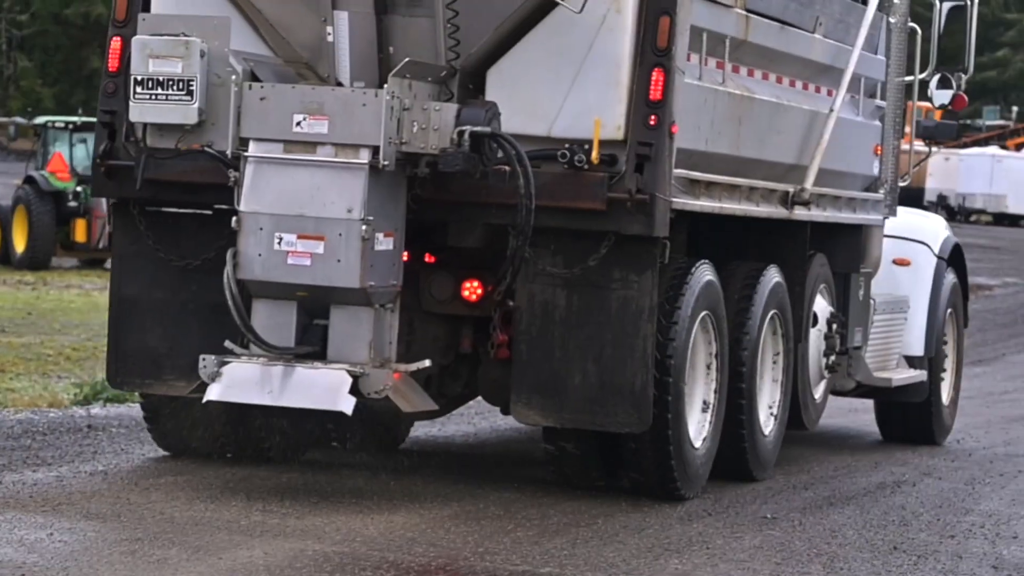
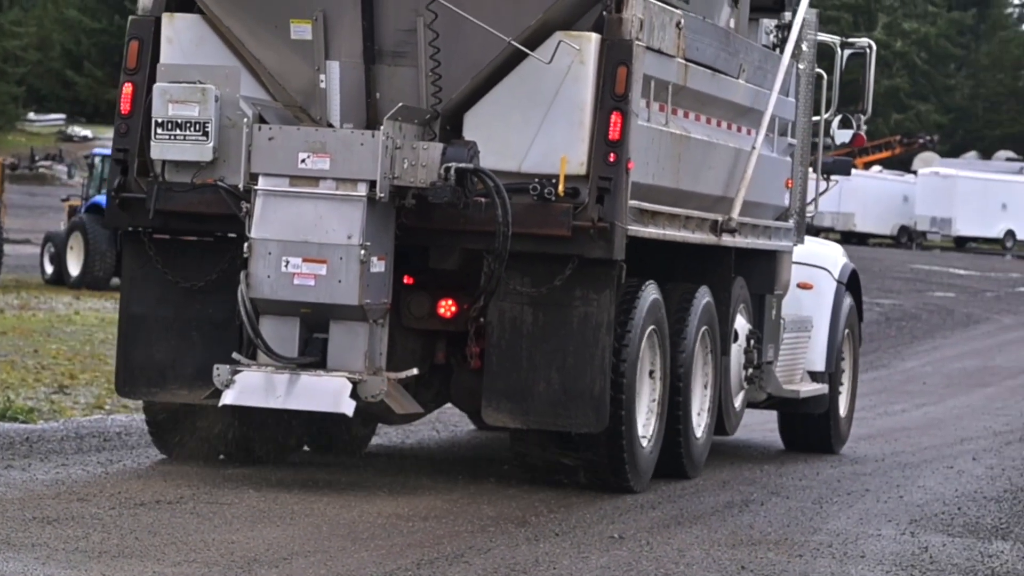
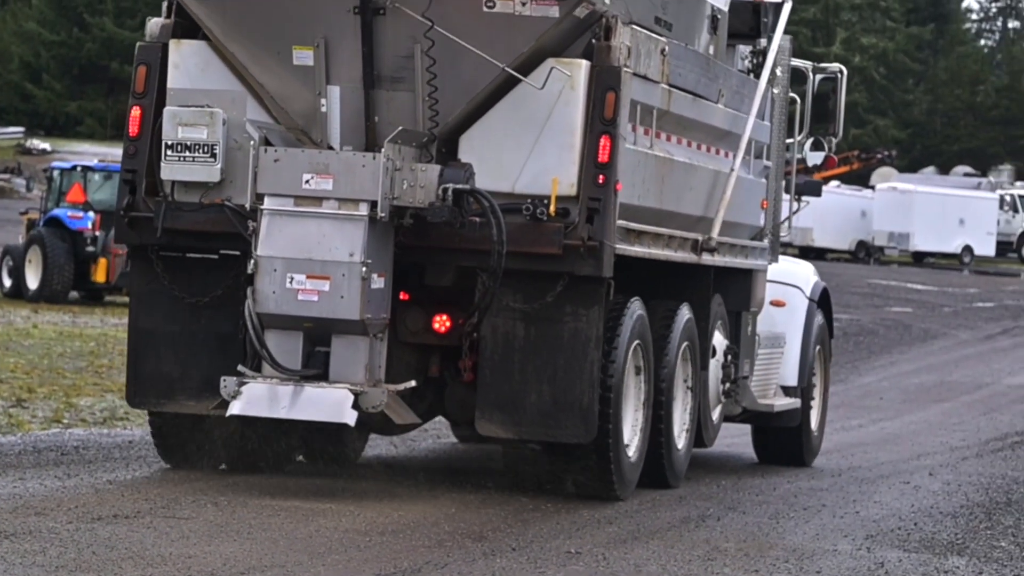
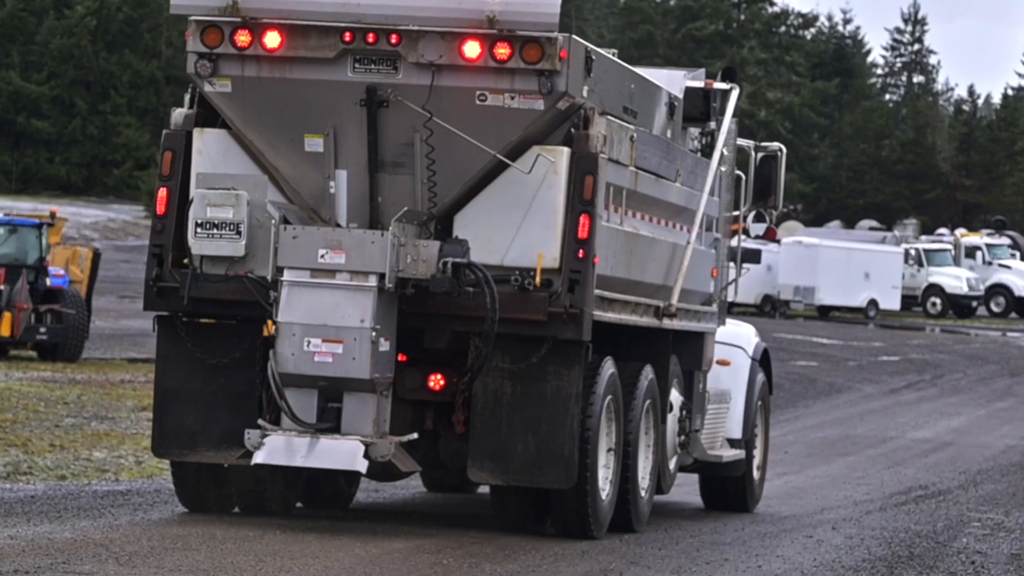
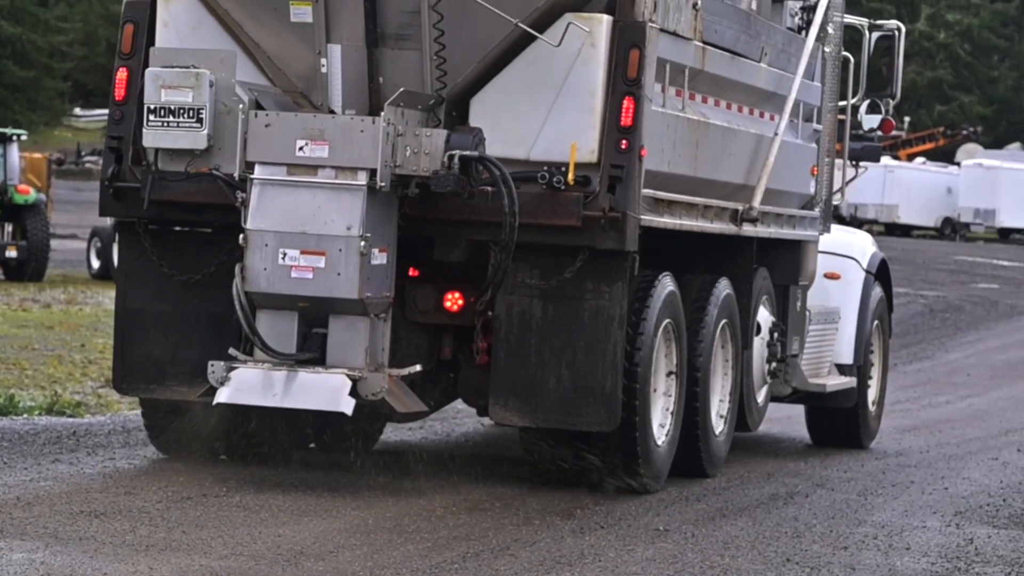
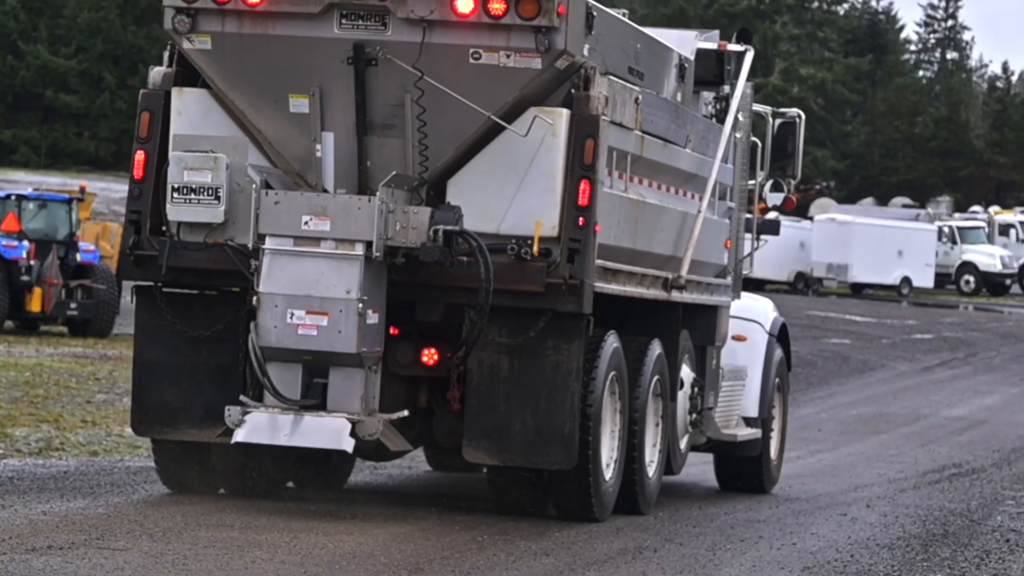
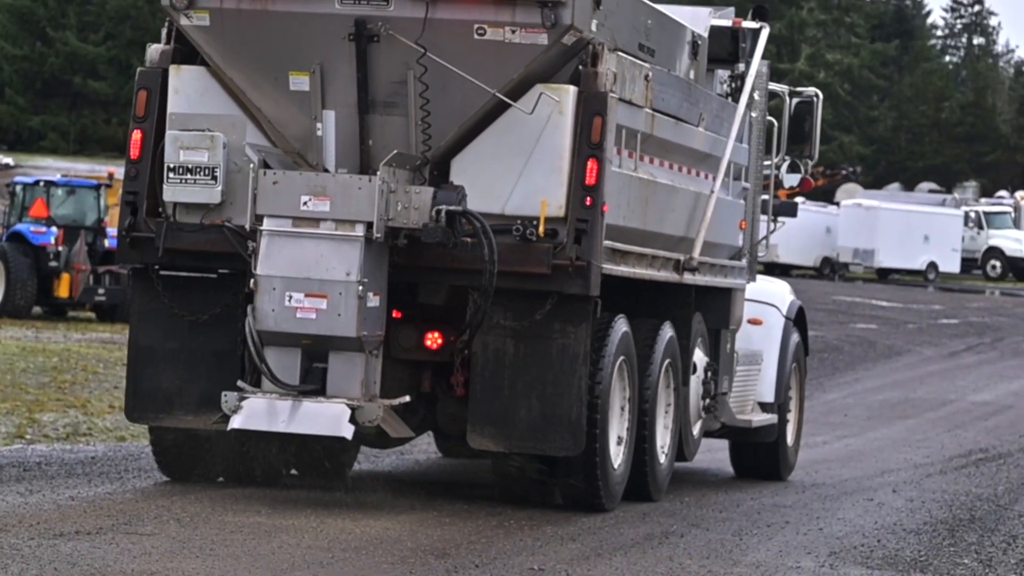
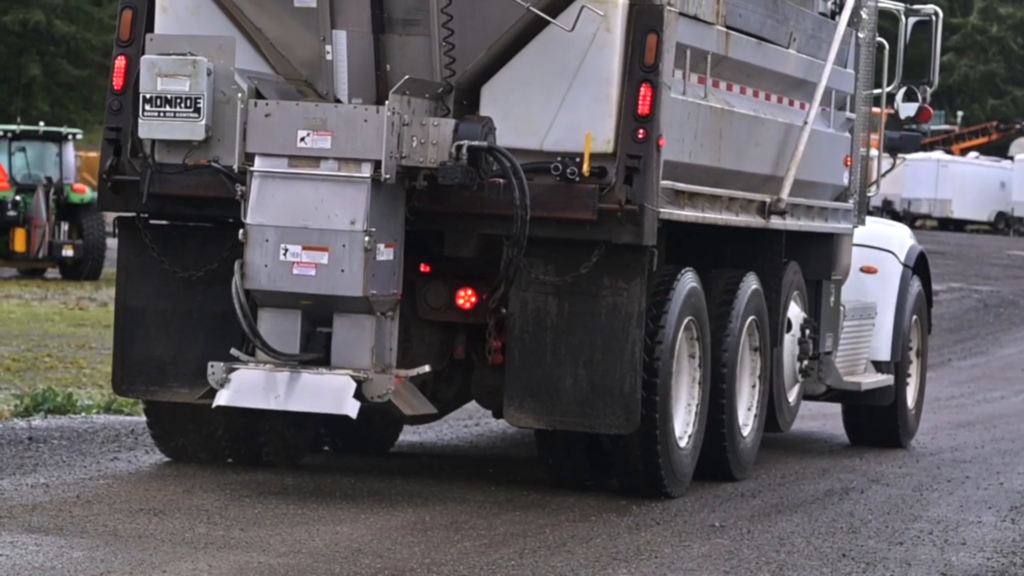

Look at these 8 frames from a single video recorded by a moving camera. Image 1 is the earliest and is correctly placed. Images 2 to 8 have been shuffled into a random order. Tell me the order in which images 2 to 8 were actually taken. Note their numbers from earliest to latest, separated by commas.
8, 5, 2, 3, 7, 6, 4
